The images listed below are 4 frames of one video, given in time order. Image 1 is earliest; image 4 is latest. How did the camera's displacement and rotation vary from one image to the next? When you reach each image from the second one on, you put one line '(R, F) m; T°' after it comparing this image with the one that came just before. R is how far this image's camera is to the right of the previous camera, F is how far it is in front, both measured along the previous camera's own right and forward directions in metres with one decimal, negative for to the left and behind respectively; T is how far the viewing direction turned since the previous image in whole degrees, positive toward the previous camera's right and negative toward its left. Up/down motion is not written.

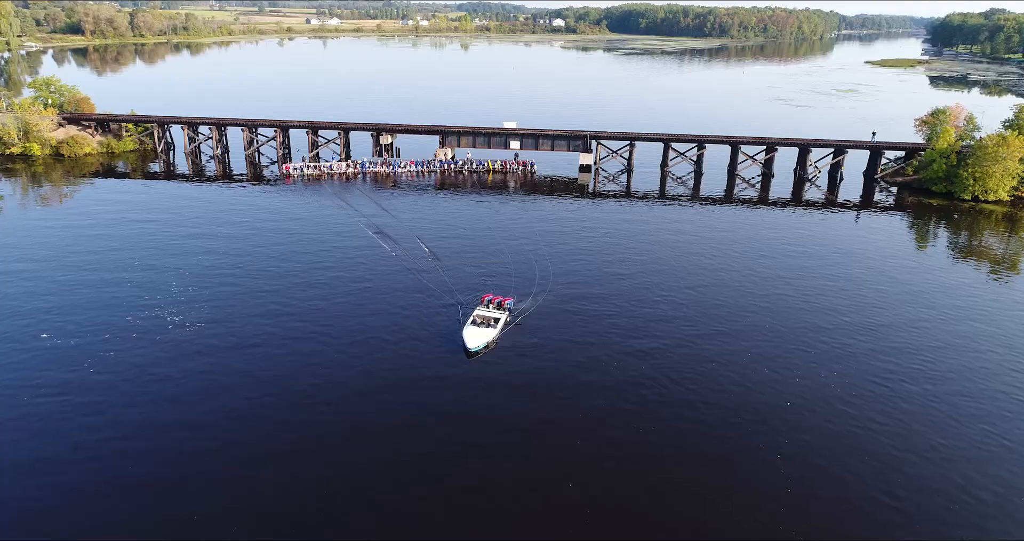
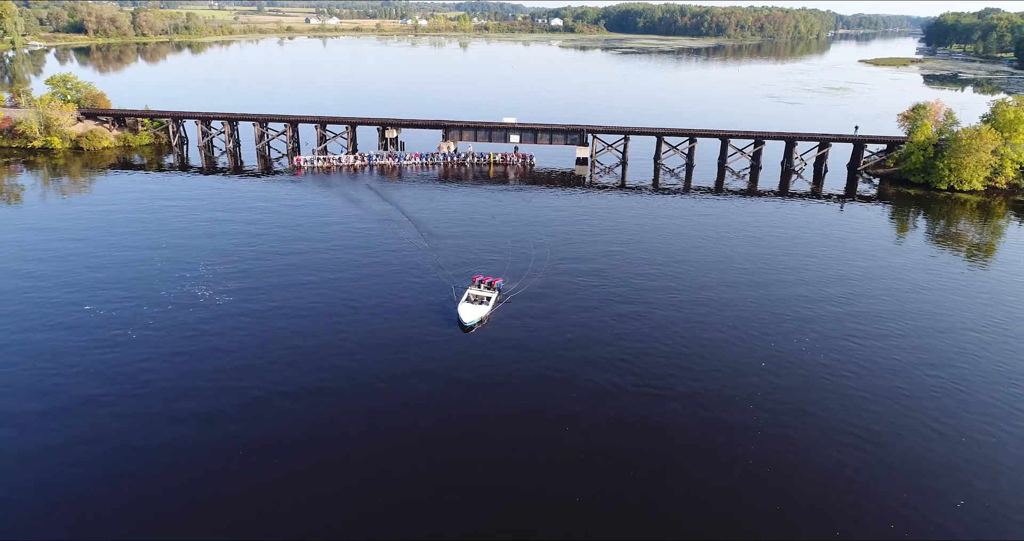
(-0.2, -3.2) m; 0°
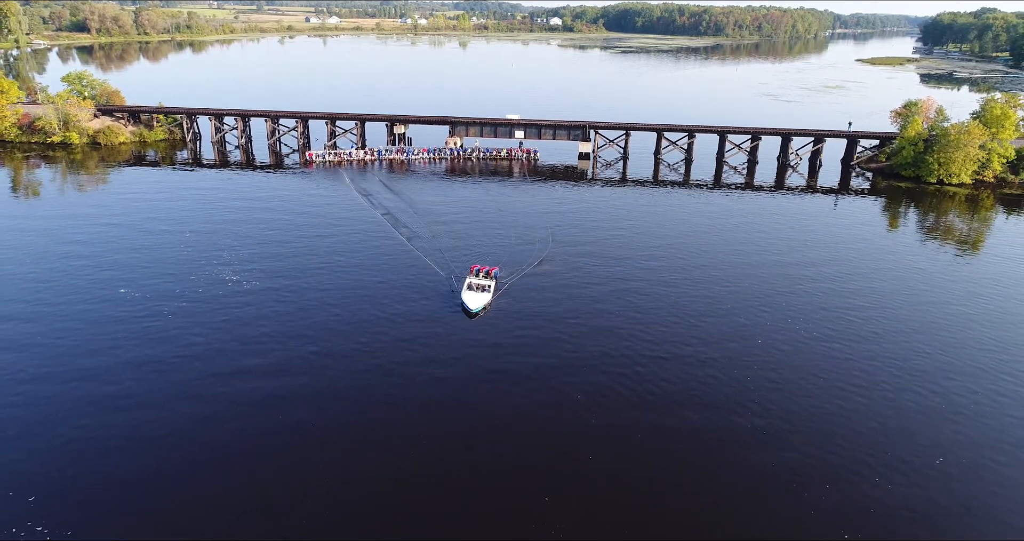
(-0.7, -2.3) m; 0°
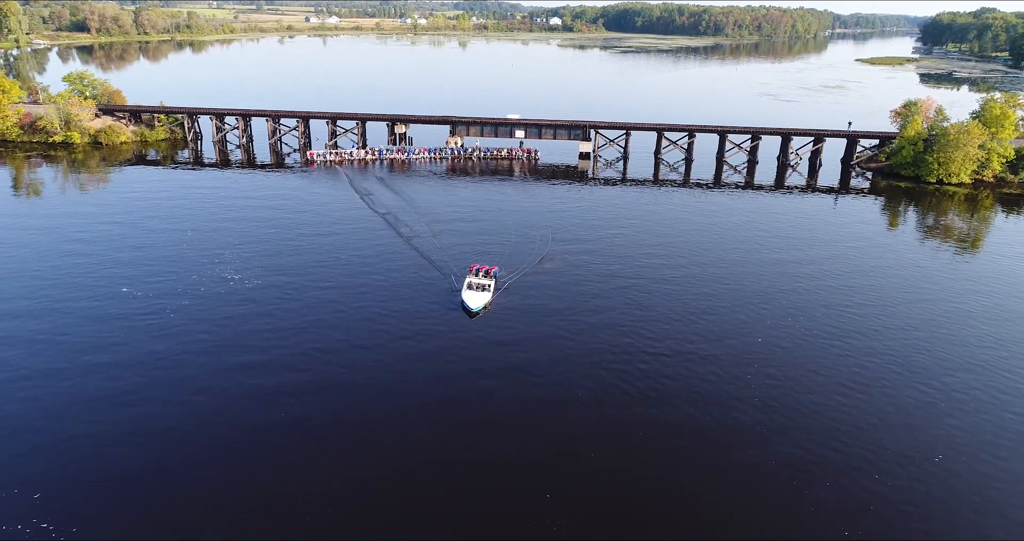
(-0.1, -0.2) m; 0°
